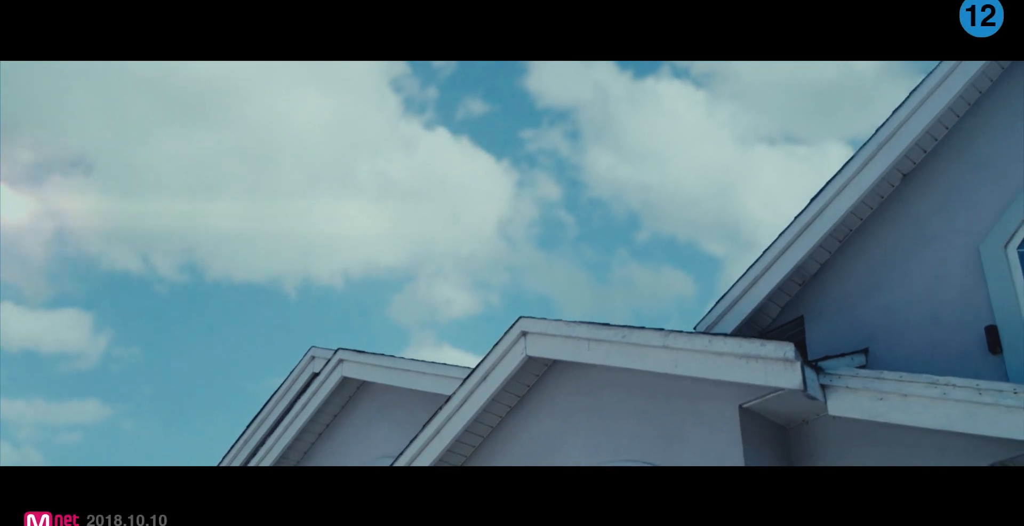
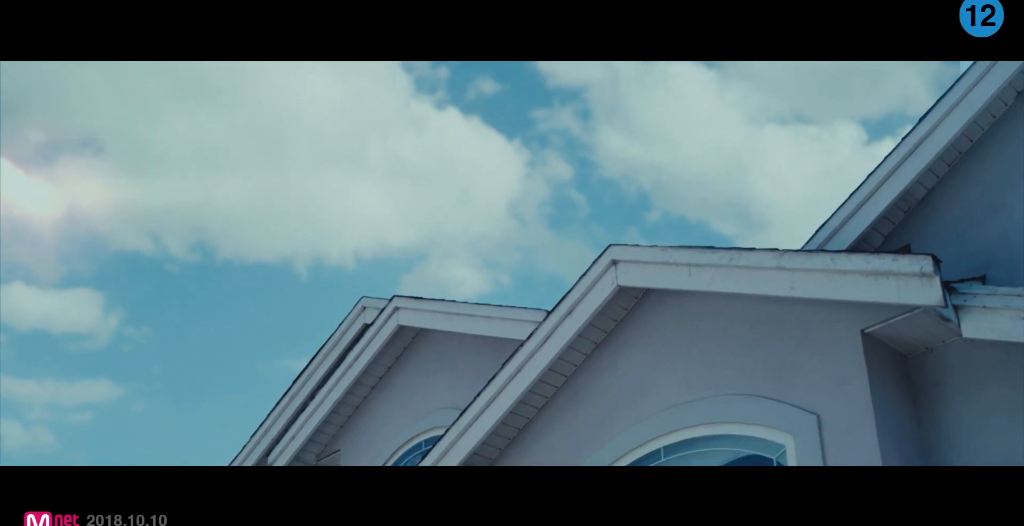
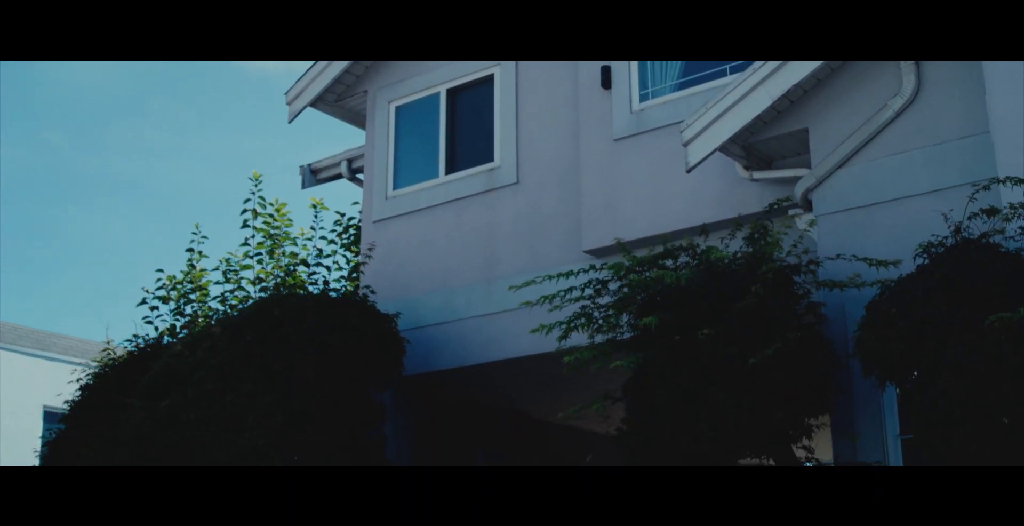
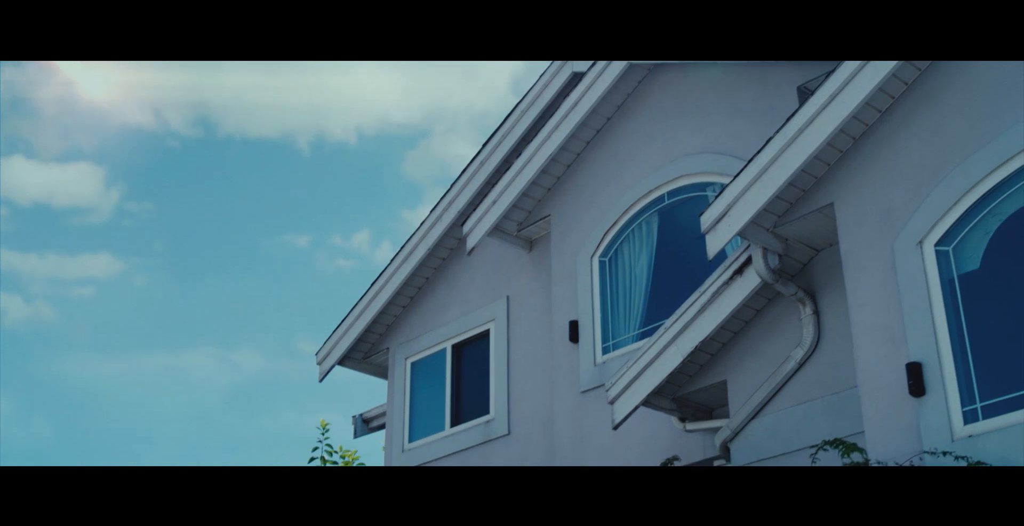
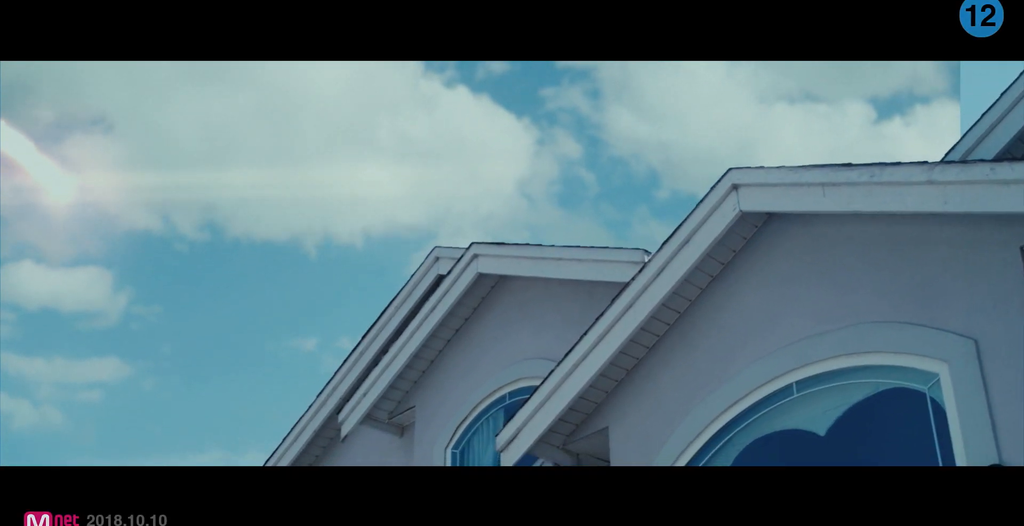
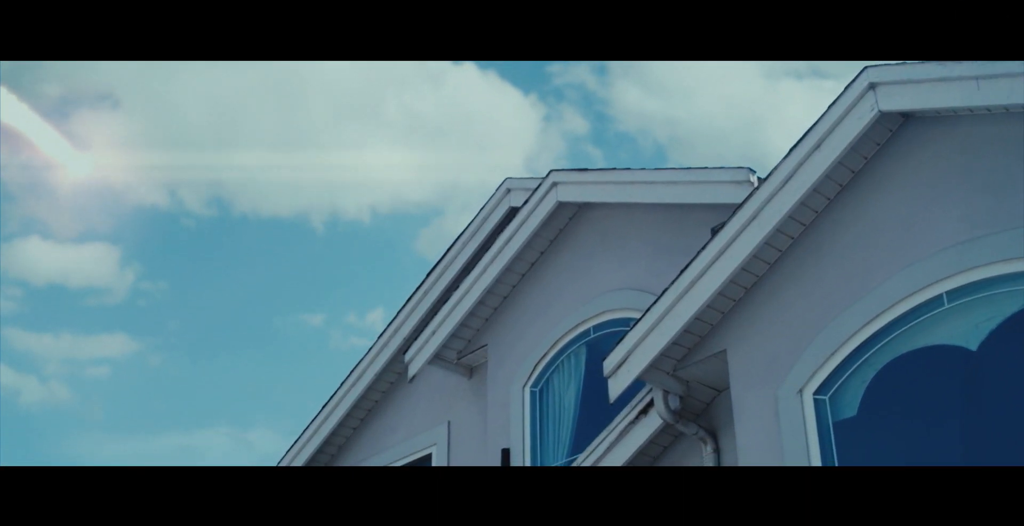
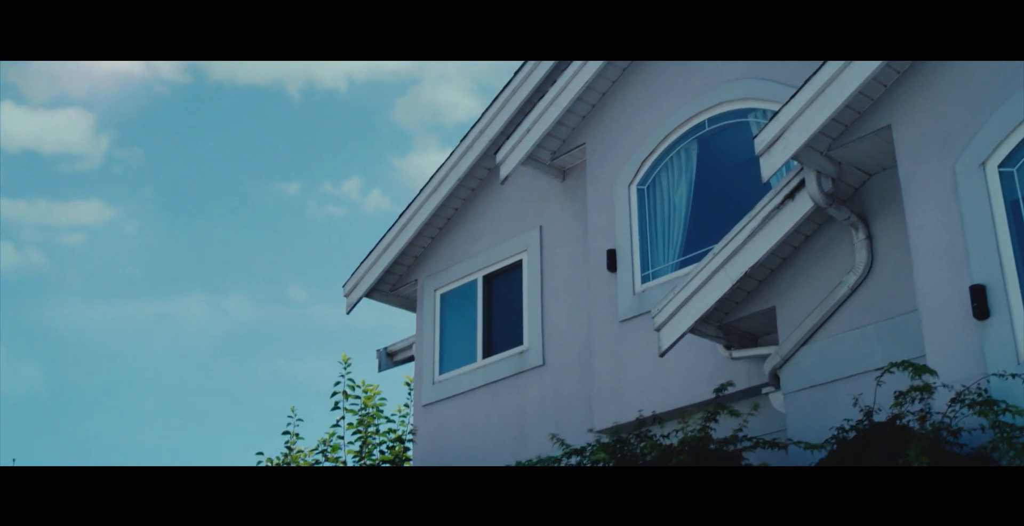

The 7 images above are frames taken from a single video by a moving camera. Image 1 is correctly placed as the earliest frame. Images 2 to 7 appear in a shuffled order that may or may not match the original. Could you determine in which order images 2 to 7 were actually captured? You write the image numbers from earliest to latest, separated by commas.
2, 5, 6, 4, 7, 3
